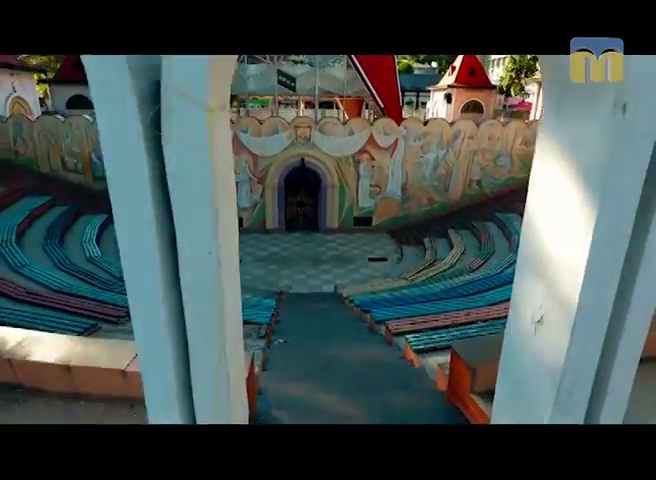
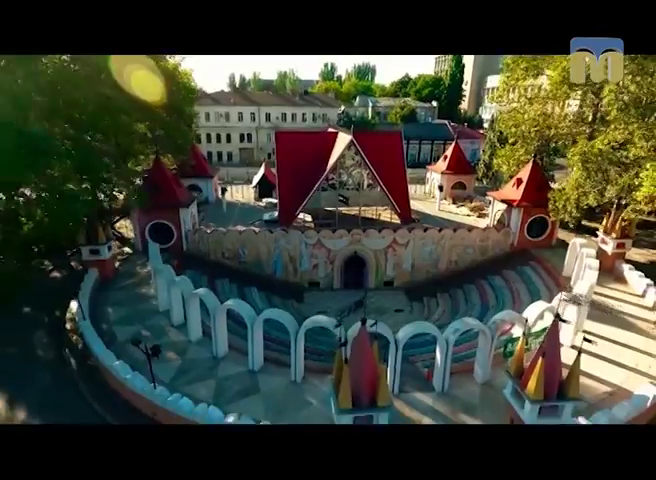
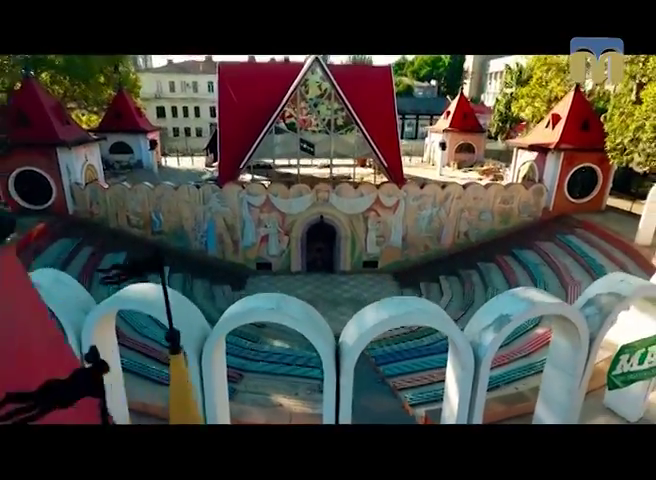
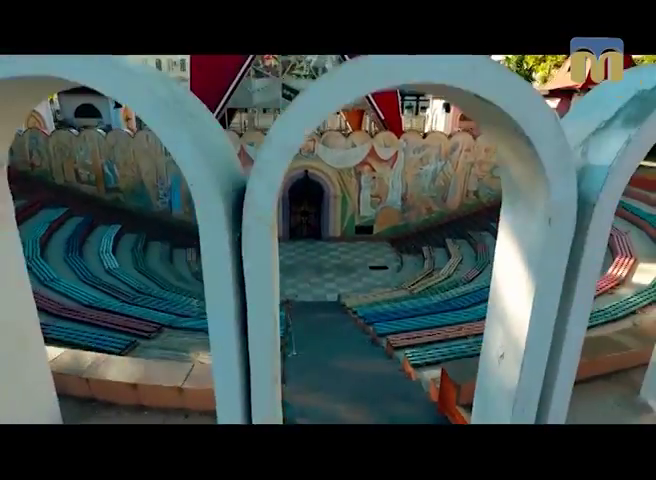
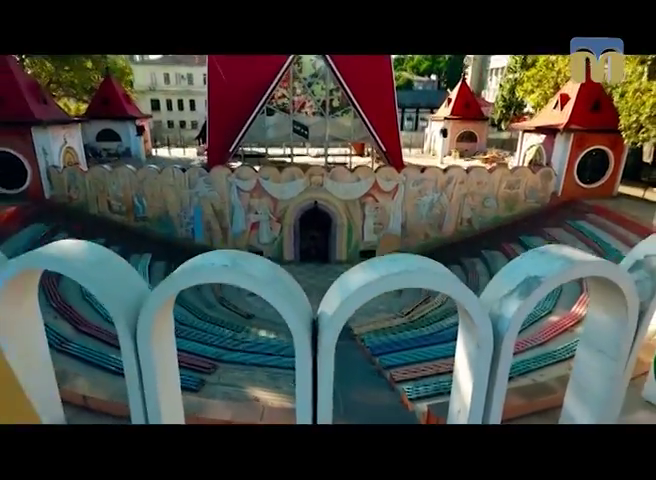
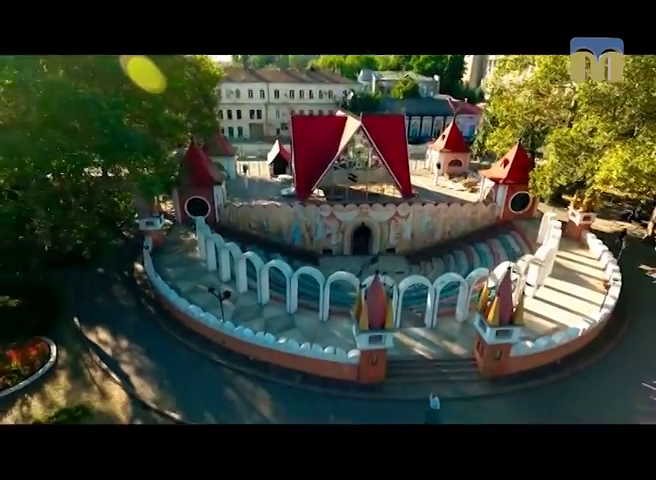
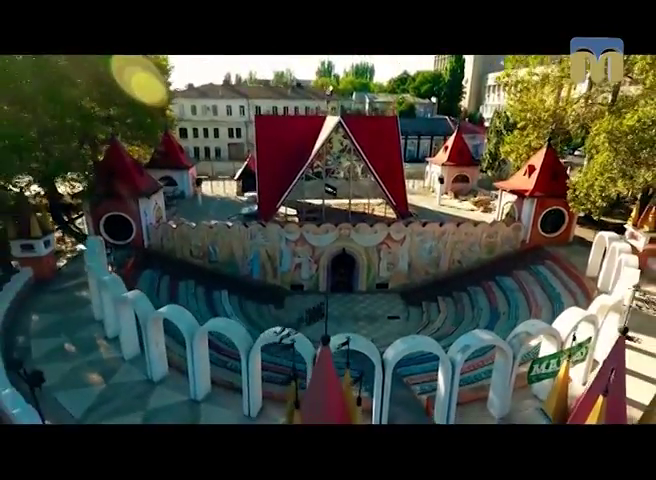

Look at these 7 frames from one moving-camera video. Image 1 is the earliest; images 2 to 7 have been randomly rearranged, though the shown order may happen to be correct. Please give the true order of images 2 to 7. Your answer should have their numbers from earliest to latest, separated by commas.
4, 5, 3, 7, 2, 6
